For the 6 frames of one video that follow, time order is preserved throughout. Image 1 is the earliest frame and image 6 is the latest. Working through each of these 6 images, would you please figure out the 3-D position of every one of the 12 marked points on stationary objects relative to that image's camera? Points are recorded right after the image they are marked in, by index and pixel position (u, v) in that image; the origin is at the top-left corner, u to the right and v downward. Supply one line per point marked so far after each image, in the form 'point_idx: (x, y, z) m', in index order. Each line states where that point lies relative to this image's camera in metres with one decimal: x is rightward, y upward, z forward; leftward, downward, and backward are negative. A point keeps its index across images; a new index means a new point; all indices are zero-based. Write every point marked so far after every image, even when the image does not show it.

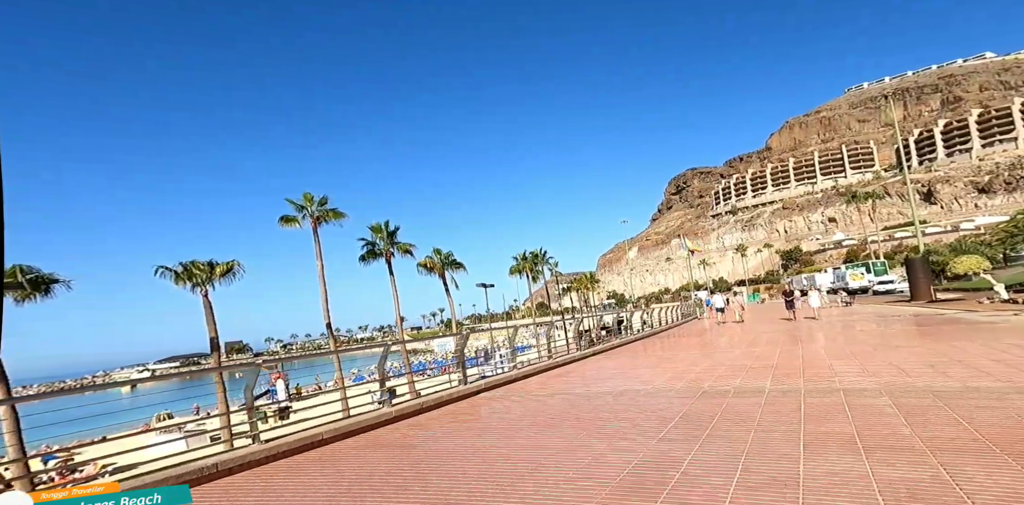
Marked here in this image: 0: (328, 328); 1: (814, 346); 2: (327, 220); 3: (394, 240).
0: (-4.7, -2.0, +14.6) m
1: (+5.5, -1.8, +10.3) m
2: (-4.9, +0.7, +15.1) m
3: (-3.7, +0.4, +17.9) m
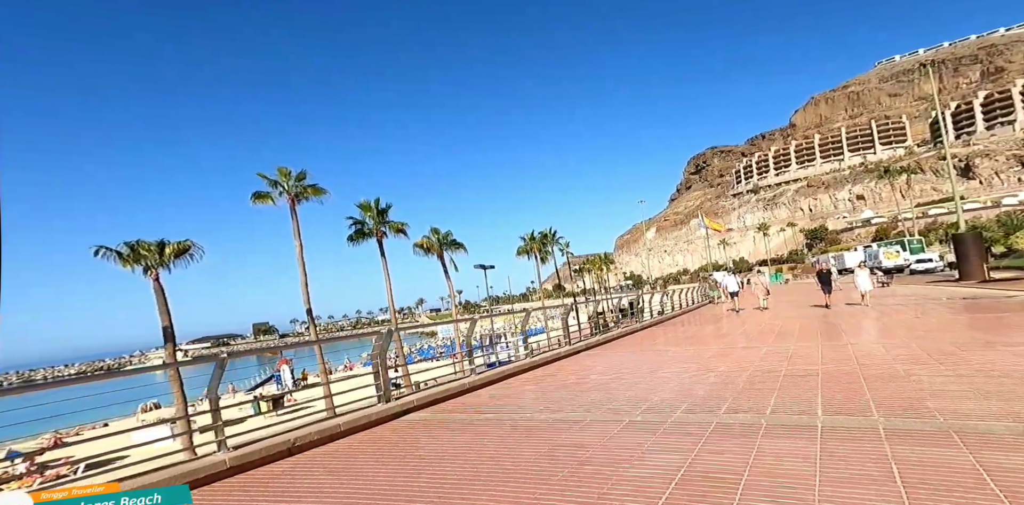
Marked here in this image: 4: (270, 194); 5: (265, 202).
0: (-4.8, -1.5, +13.4) m
1: (+5.3, -1.4, +8.7) m
2: (-4.9, +1.2, +13.7) m
3: (-3.7, +1.0, +16.5) m
4: (-5.4, +1.3, +12.6) m
5: (-5.5, +1.1, +12.7) m
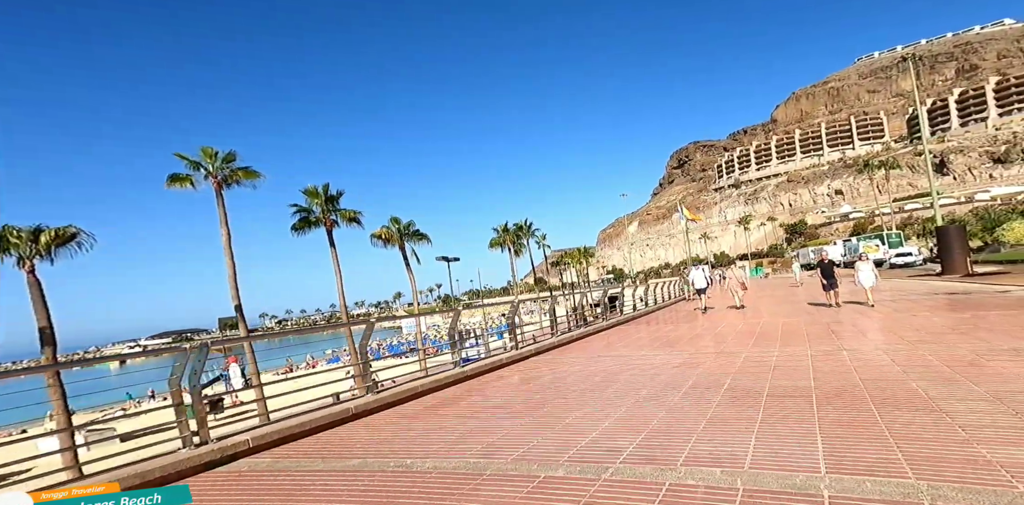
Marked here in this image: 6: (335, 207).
0: (-5.7, -1.3, +11.9) m
1: (+4.5, -1.2, +7.5) m
2: (-5.9, +1.4, +12.2) m
3: (-4.7, +1.2, +15.1) m
4: (-6.3, +1.5, +11.1) m
5: (-6.4, +1.3, +11.2) m
6: (-4.7, +1.2, +15.3) m
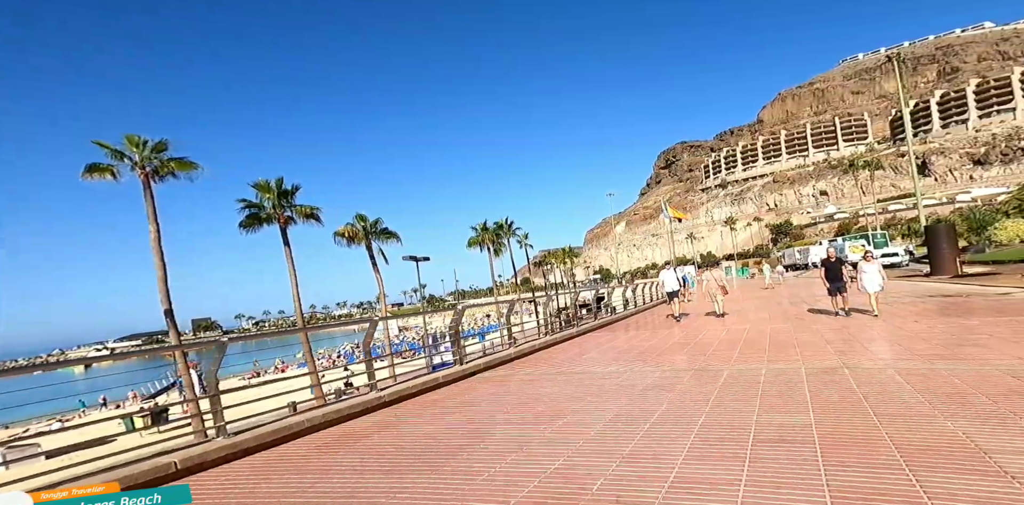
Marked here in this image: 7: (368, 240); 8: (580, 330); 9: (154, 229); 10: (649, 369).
0: (-6.4, -1.2, +10.7) m
1: (+3.9, -1.2, +6.5) m
2: (-6.6, +1.5, +11.1) m
3: (-5.4, +1.2, +13.9) m
4: (-7.0, +1.5, +9.9) m
5: (-7.1, +1.3, +10.0) m
6: (-5.5, +1.2, +14.2) m
7: (-4.5, +0.4, +17.9) m
8: (+2.1, -2.7, +19.3) m
9: (-6.6, +0.4, +10.6) m
10: (+2.0, -1.6, +8.4) m
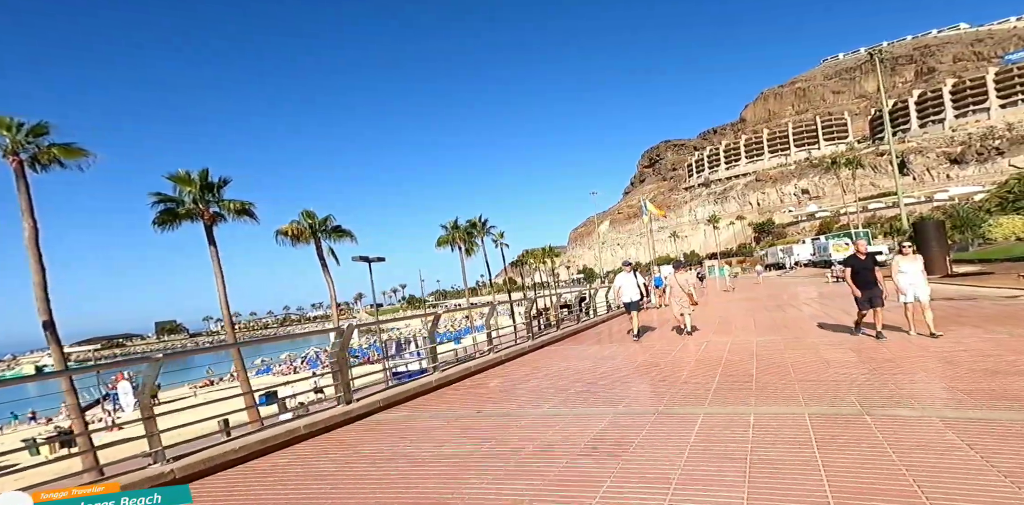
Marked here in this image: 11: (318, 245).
0: (-7.2, -1.3, +9.0) m
1: (+3.2, -1.2, +5.1) m
2: (-7.4, +1.4, +9.4) m
3: (-6.4, +1.2, +12.3) m
4: (-7.8, +1.5, +8.2) m
5: (-7.9, +1.3, +8.3) m
6: (-6.4, +1.2, +12.5) m
7: (-5.6, +0.4, +16.2) m
8: (+1.0, -2.7, +17.8) m
9: (-7.4, +0.4, +8.9) m
10: (+1.2, -1.6, +7.0) m
11: (-5.6, +0.2, +16.6) m
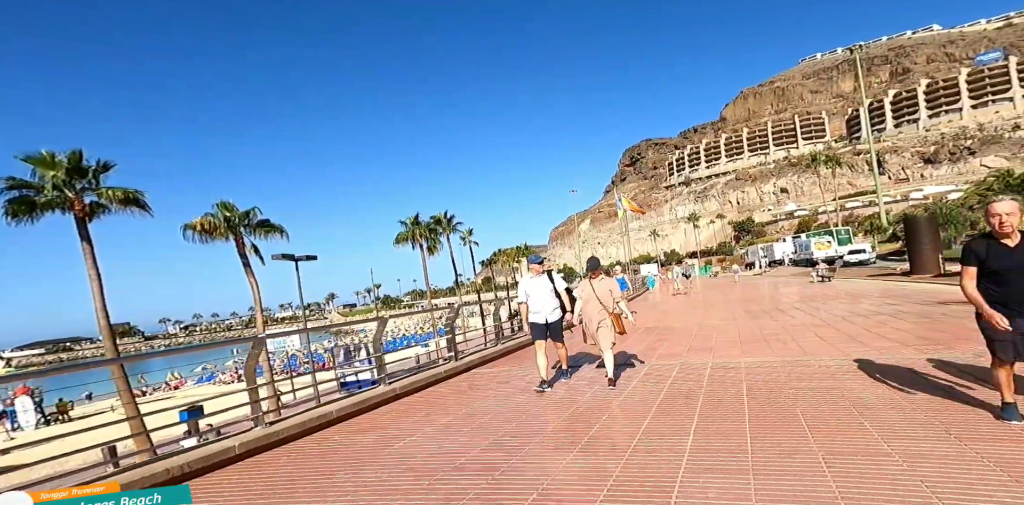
0: (-8.2, -1.2, +6.8) m
1: (+2.3, -1.2, +3.2) m
2: (-8.4, +1.5, +7.1) m
3: (-7.5, +1.3, +10.0) m
4: (-8.8, +1.5, +6.0) m
5: (-8.9, +1.3, +6.0) m
6: (-7.5, +1.2, +10.3) m
7: (-6.8, +0.4, +14.0) m
8: (-0.2, -2.6, +15.8) m
9: (-8.4, +0.4, +6.6) m
10: (+0.3, -1.6, +5.0) m
11: (-6.8, +0.2, +14.4) m
